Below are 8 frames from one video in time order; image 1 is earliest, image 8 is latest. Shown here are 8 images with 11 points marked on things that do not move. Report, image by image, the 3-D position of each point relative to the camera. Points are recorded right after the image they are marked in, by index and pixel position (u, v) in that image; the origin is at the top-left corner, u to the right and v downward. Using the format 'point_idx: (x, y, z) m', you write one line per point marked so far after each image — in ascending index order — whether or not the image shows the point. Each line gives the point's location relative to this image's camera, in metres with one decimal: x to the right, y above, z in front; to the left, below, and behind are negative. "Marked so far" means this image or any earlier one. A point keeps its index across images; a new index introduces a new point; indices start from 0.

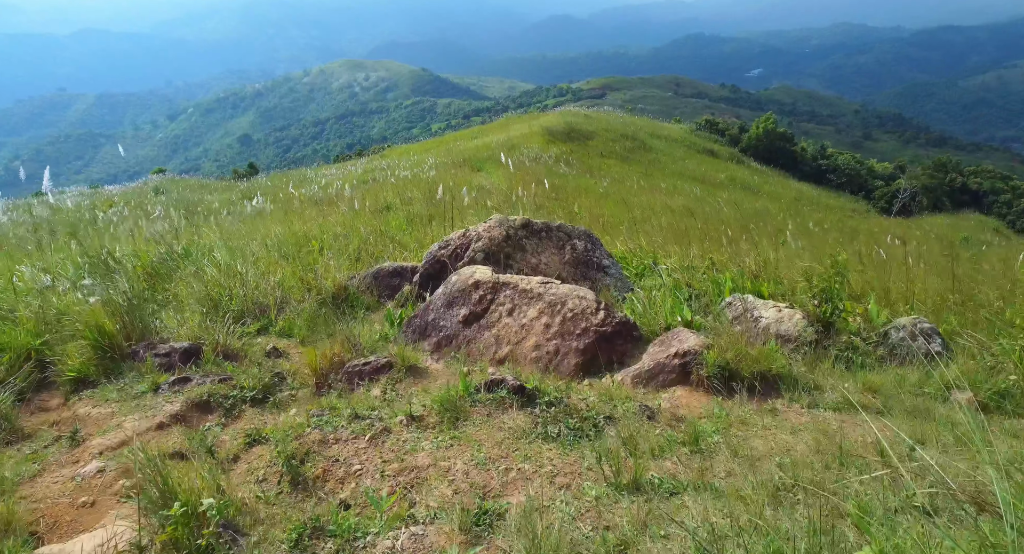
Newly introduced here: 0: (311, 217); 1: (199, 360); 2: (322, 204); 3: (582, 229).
0: (-4.0, +1.2, +12.8) m
1: (-2.0, -0.6, +3.9) m
2: (-5.5, +1.9, +18.2) m
3: (+0.6, +0.4, +5.4) m
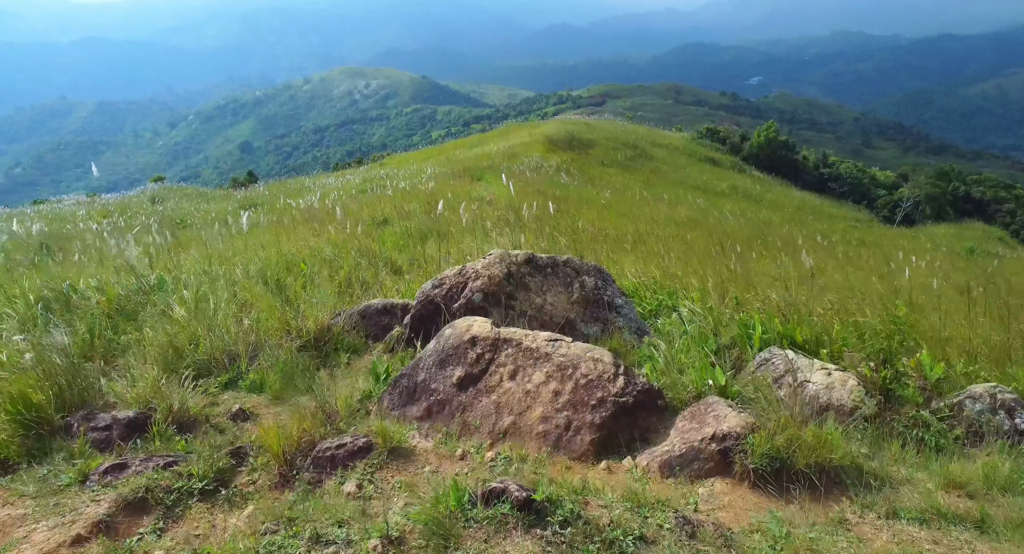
0: (-4.0, +0.8, +12.2) m
1: (-2.0, -0.8, +3.3) m
2: (-5.5, +1.5, +17.7) m
3: (+0.6, +0.1, +4.9) m
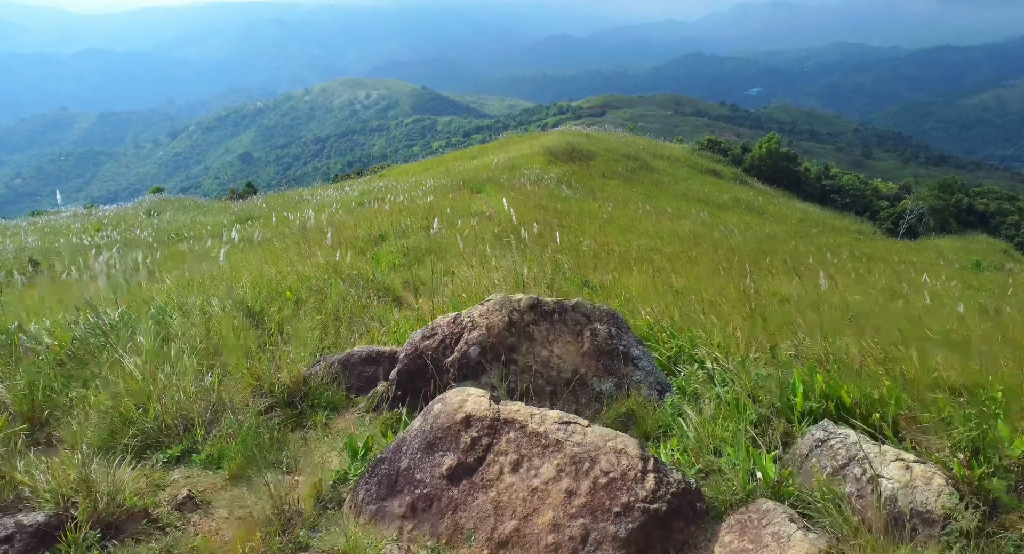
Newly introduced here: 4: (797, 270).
0: (-4.0, +0.4, +11.7) m
1: (-1.9, -1.1, +2.7) m
2: (-5.5, +1.0, +17.1) m
3: (+0.6, -0.2, +4.3) m
4: (+7.9, 0.0, +17.9) m
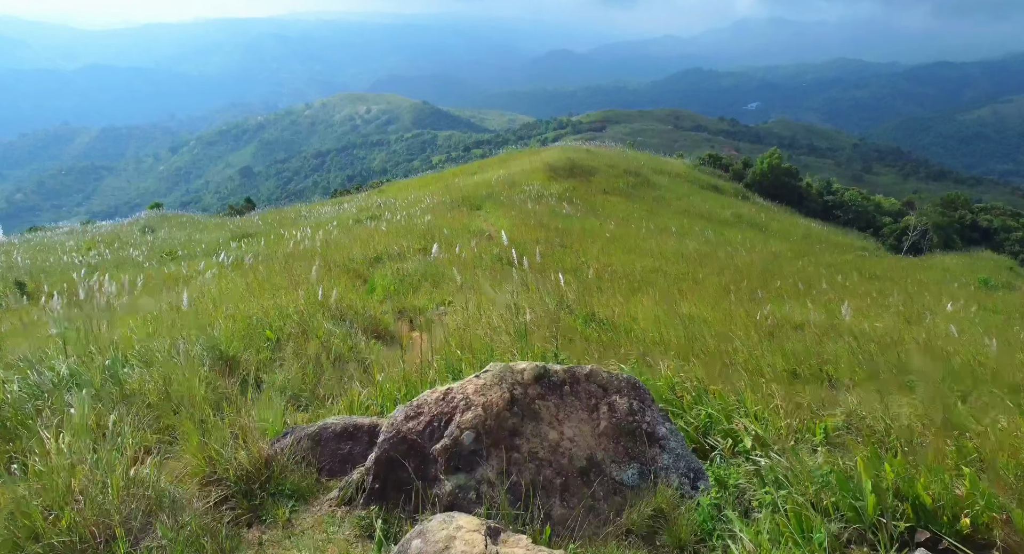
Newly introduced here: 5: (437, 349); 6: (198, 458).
0: (-4.0, -0.1, +11.0) m
1: (-1.9, -1.4, +2.0) m
2: (-5.5, +0.3, +16.4) m
3: (+0.6, -0.6, +3.6) m
4: (+7.9, -0.7, +17.2) m
5: (-0.9, -0.9, +7.3) m
6: (-1.8, -1.0, +3.6) m
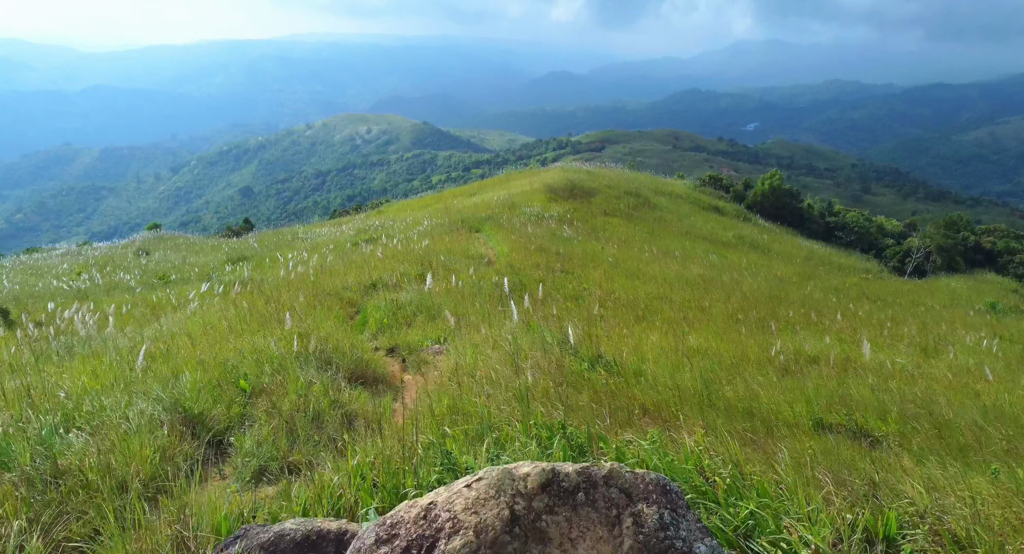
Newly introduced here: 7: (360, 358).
0: (-4.0, -0.7, +10.3) m
1: (-1.9, -1.7, +1.3) m
2: (-5.5, -0.4, +15.7) m
3: (+0.6, -0.9, +2.9) m
4: (+7.9, -1.4, +16.5) m
5: (-0.9, -1.3, +6.6) m
6: (-1.8, -1.4, +2.9) m
7: (-2.0, -1.1, +8.3) m
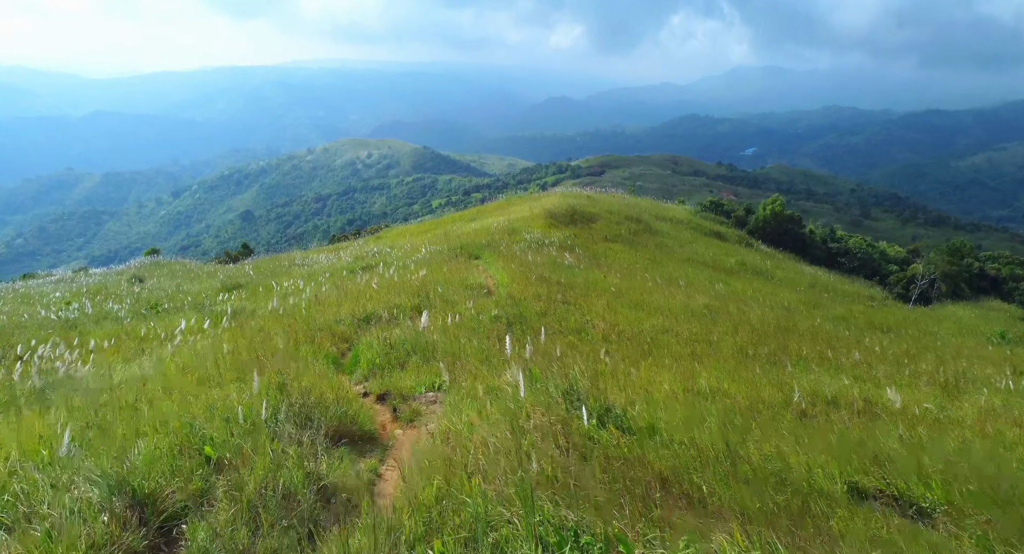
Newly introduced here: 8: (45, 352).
0: (-4.0, -1.3, +9.5) m
1: (-1.9, -2.0, +0.5) m
2: (-5.5, -1.2, +15.0) m
3: (+0.6, -1.3, +2.2) m
4: (+7.9, -2.3, +15.7) m
5: (-0.9, -1.8, +5.8) m
6: (-1.8, -1.7, +2.1) m
7: (-2.0, -1.6, +7.5) m
8: (-11.6, -1.9, +15.5) m
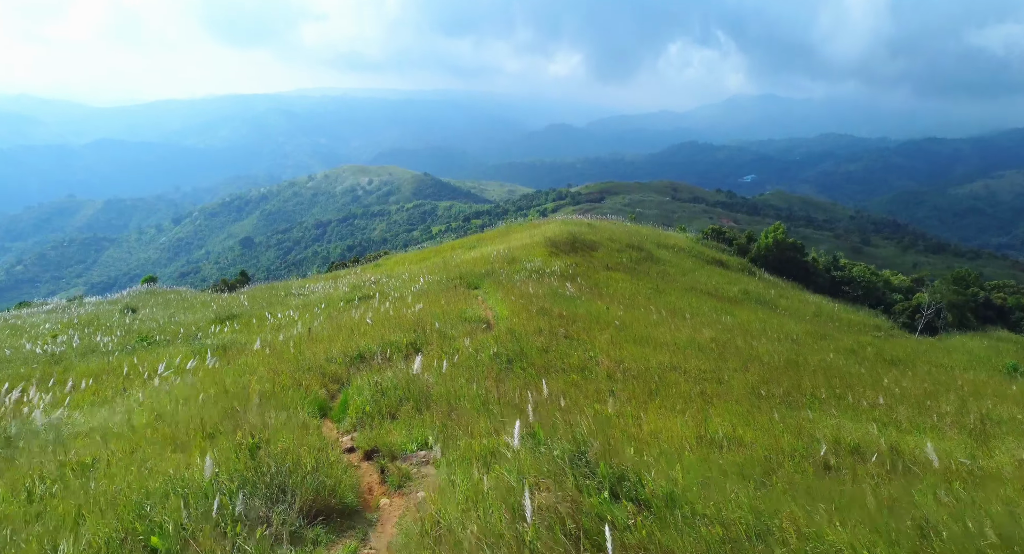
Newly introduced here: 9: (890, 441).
0: (-4.0, -1.9, +8.7) m
1: (-1.9, -2.3, -0.4) m
2: (-5.5, -2.1, +14.1) m
3: (+0.7, -1.6, +1.3) m
4: (+7.9, -3.2, +14.8) m
5: (-0.9, -2.3, +4.9) m
6: (-1.8, -2.0, +1.2) m
7: (-2.0, -2.2, +6.7) m
8: (-11.6, -2.7, +14.7) m
9: (+7.4, -3.2, +12.3) m
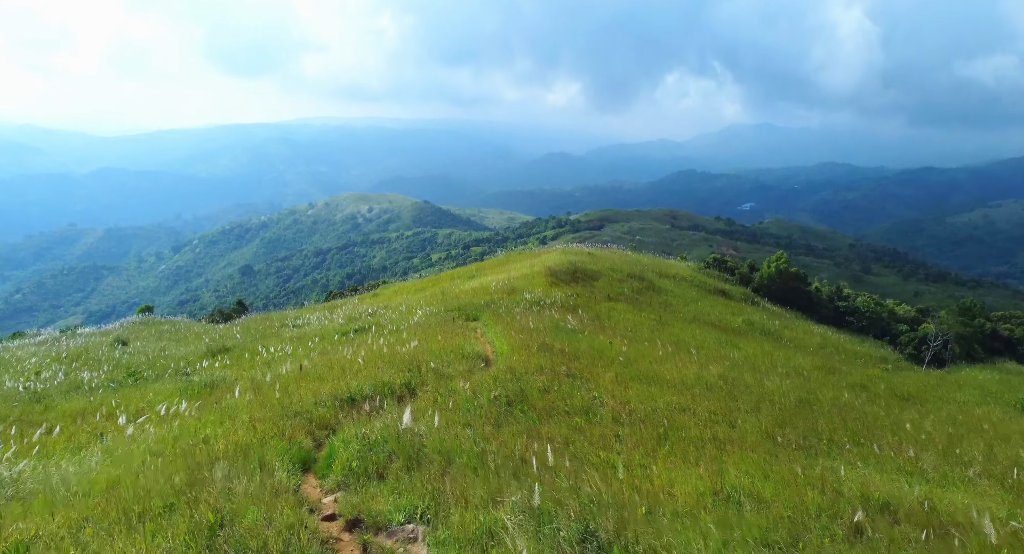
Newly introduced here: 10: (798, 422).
0: (-4.0, -2.5, +7.7) m
1: (-1.9, -2.5, -1.3) m
2: (-5.5, -2.9, +13.2) m
3: (+0.7, -1.9, +0.4) m
4: (+7.9, -4.1, +13.8) m
5: (-0.9, -2.7, +4.0) m
6: (-1.8, -2.3, +0.3) m
7: (-2.0, -2.7, +5.7) m
8: (-11.6, -3.6, +13.7) m
9: (+7.4, -4.0, +11.3) m
10: (+7.7, -3.9, +16.9) m
